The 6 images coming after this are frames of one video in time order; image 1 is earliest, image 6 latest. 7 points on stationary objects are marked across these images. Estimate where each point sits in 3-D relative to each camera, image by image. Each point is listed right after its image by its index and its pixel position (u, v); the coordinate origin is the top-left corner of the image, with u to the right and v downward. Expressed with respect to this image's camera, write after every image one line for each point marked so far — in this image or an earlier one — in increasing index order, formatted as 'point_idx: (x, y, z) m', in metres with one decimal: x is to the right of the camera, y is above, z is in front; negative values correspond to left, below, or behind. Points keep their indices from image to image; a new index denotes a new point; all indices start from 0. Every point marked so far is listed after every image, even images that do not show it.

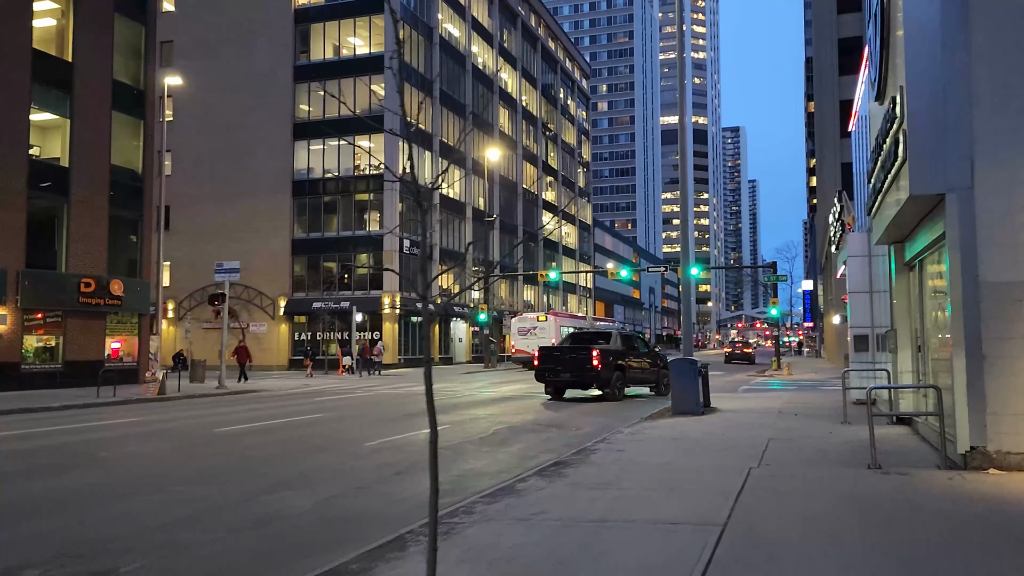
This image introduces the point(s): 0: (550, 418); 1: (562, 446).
0: (+0.8, -2.7, +16.0) m
1: (+0.8, -2.4, +11.9) m
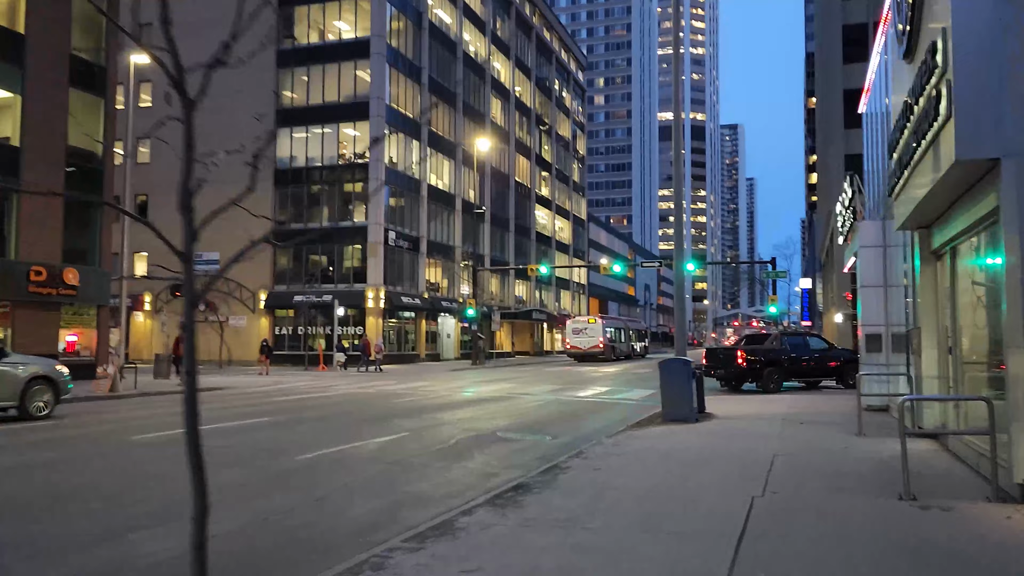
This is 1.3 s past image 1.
0: (+0.3, -2.5, +14.3) m
1: (+0.3, -2.3, +10.2) m
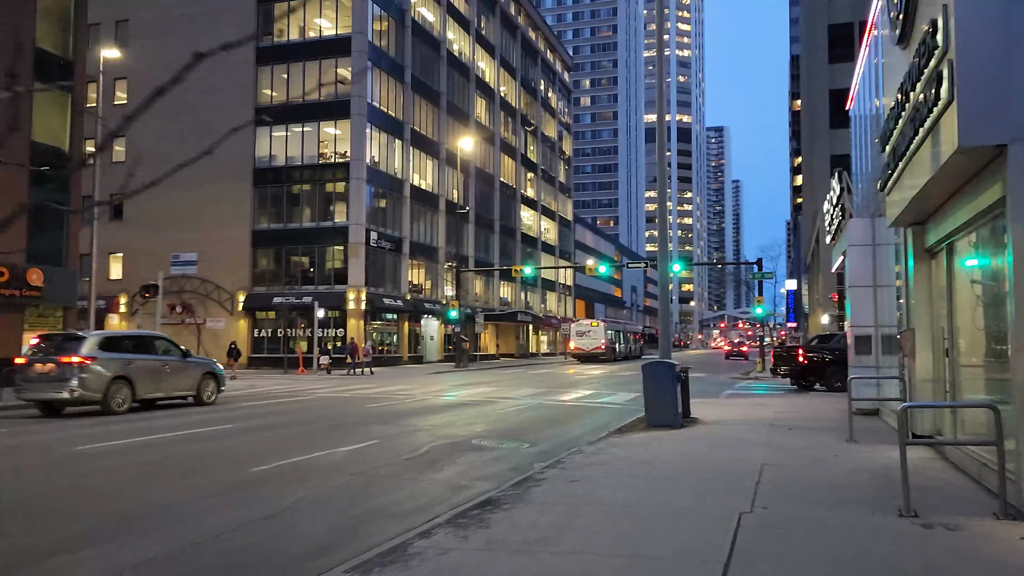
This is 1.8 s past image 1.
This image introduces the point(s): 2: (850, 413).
0: (-0.2, -2.5, +13.6) m
1: (-0.1, -2.3, +9.5) m
2: (+5.2, -1.9, +11.9) m
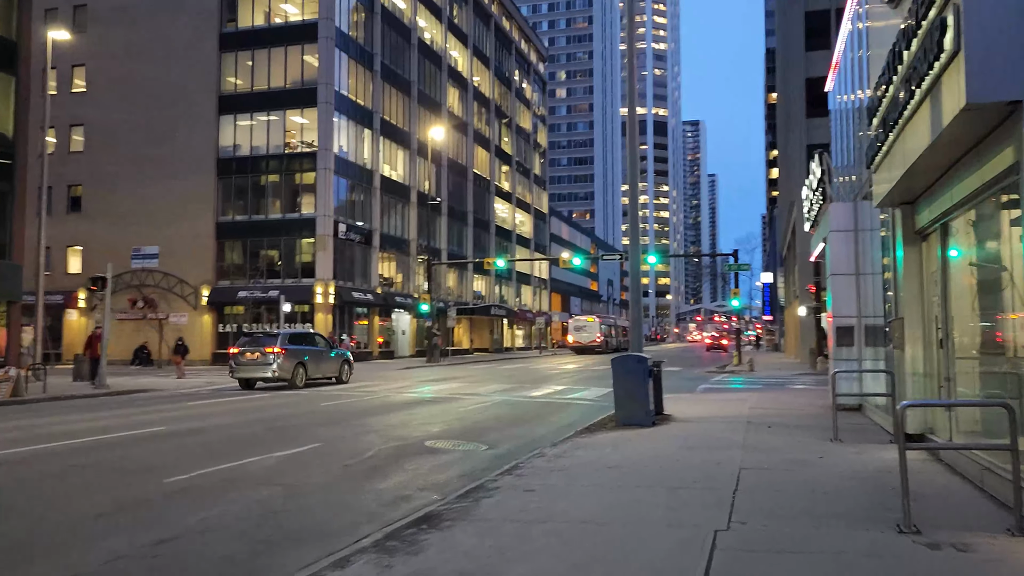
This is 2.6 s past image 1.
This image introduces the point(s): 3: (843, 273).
0: (-0.8, -2.3, +12.6) m
1: (-0.6, -2.1, +8.6) m
2: (+4.6, -1.7, +11.1) m
3: (+6.0, +0.3, +14.0) m
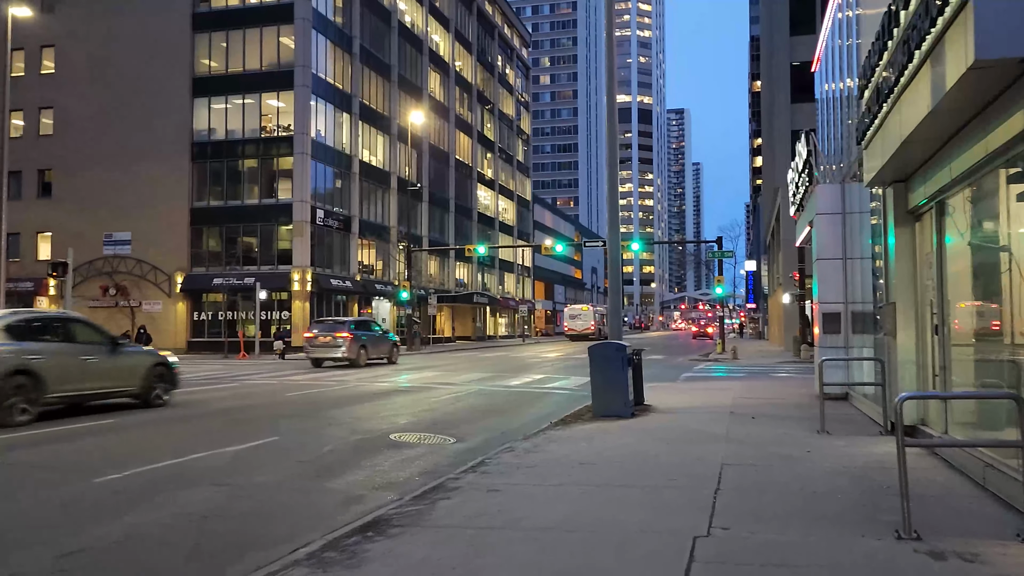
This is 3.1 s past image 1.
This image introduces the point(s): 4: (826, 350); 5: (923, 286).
0: (-1.2, -2.1, +12.0) m
1: (-1.0, -1.9, +8.0) m
2: (+4.2, -1.5, +10.6) m
3: (+5.6, +0.5, +13.5) m
4: (+5.6, -1.1, +13.6) m
5: (+4.7, 0.0, +8.8) m
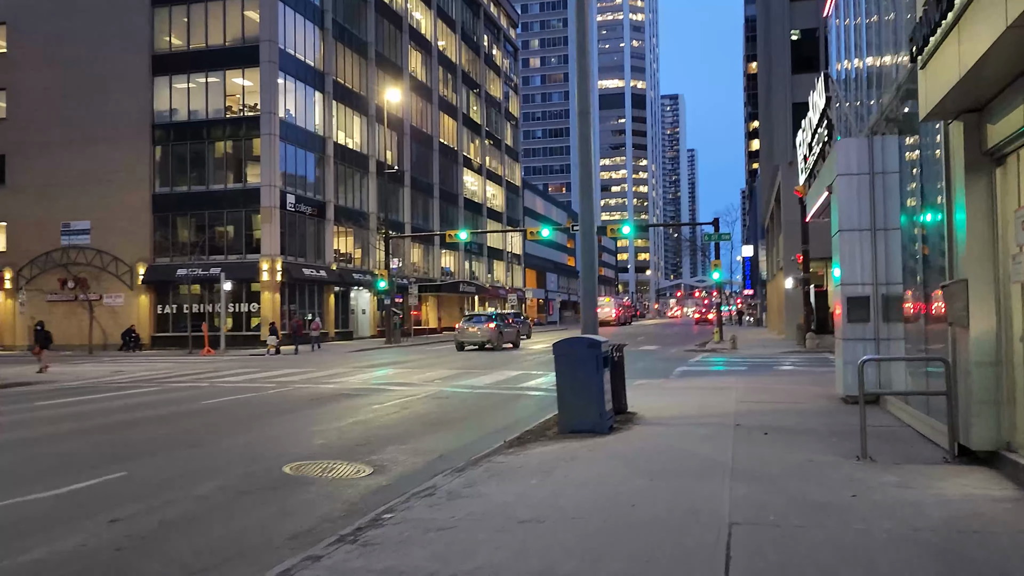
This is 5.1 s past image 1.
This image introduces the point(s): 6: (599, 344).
0: (-1.9, -1.9, +9.5) m
1: (-1.6, -1.8, +5.4) m
2: (+3.6, -1.3, +8.1) m
3: (+4.9, +0.8, +10.9) m
4: (+4.9, -0.8, +11.1) m
5: (+4.0, +0.3, +6.3) m
6: (+1.0, -0.6, +8.9) m
